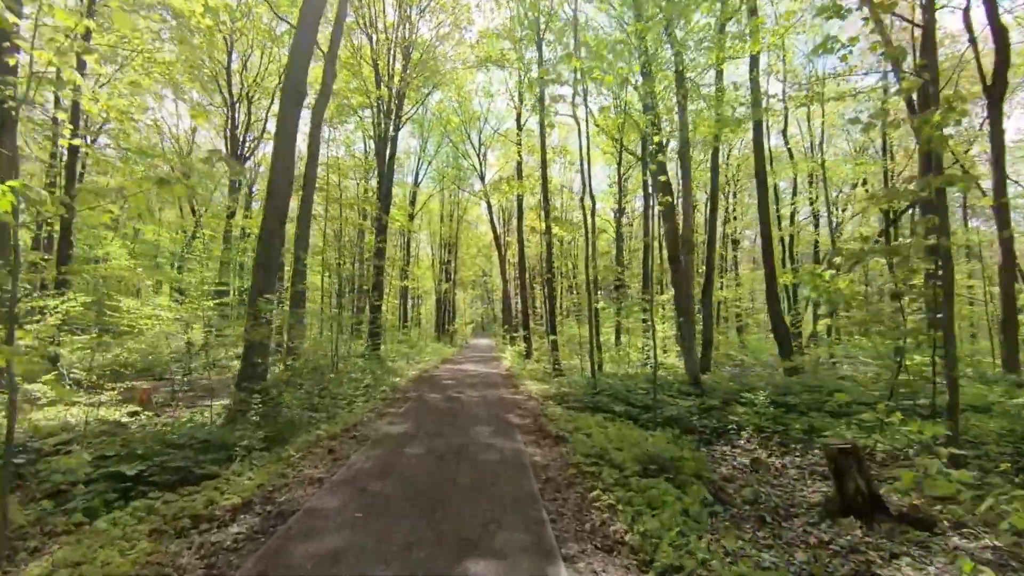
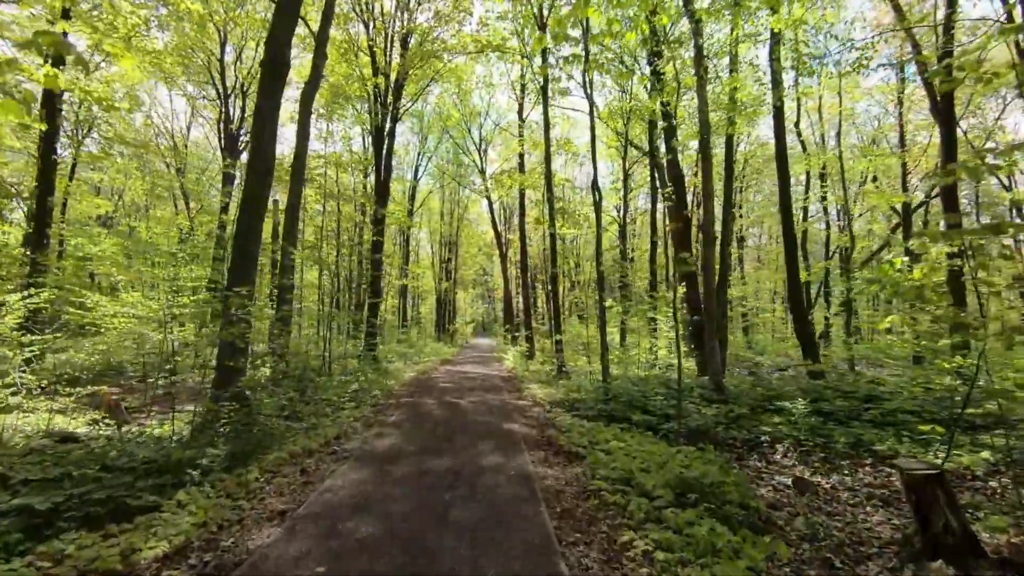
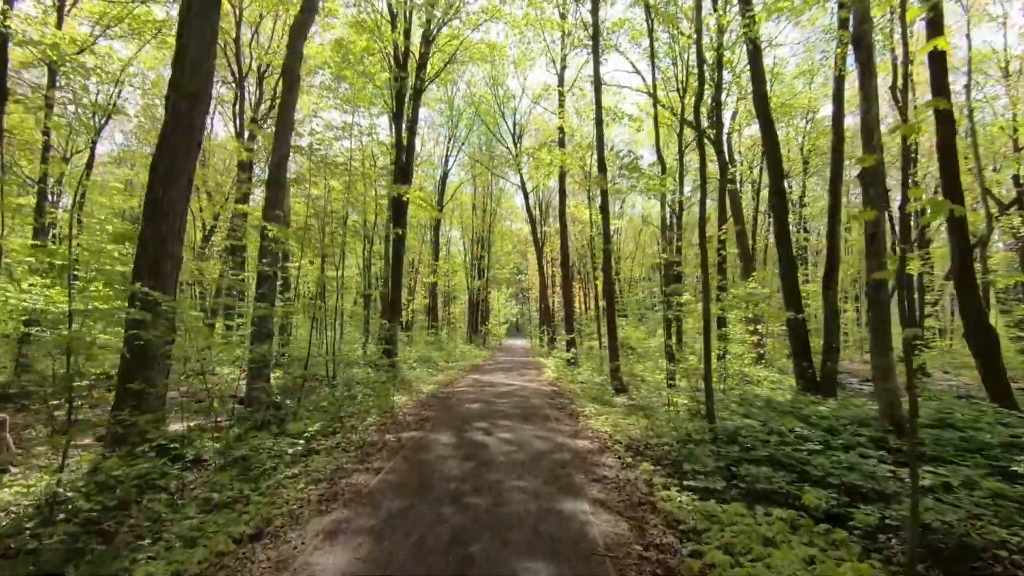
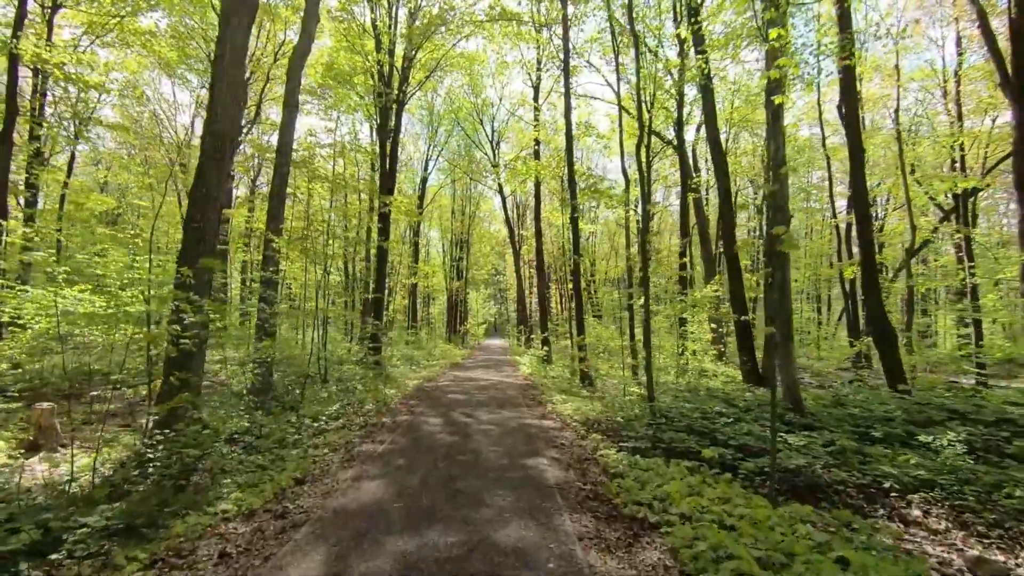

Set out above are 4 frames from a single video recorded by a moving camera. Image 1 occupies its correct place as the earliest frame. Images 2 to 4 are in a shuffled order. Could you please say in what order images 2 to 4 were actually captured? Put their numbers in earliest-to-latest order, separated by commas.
2, 4, 3
